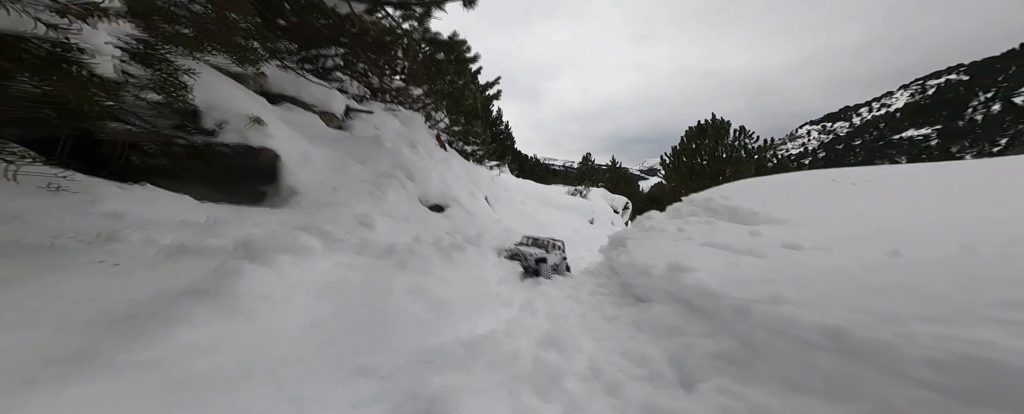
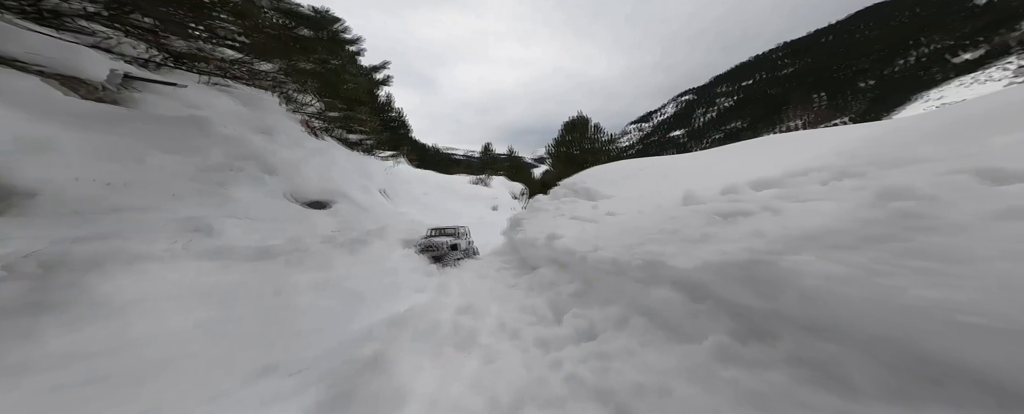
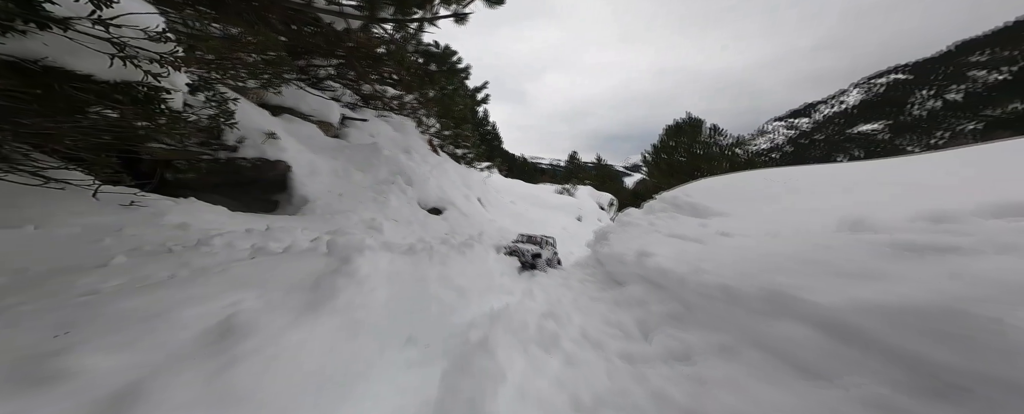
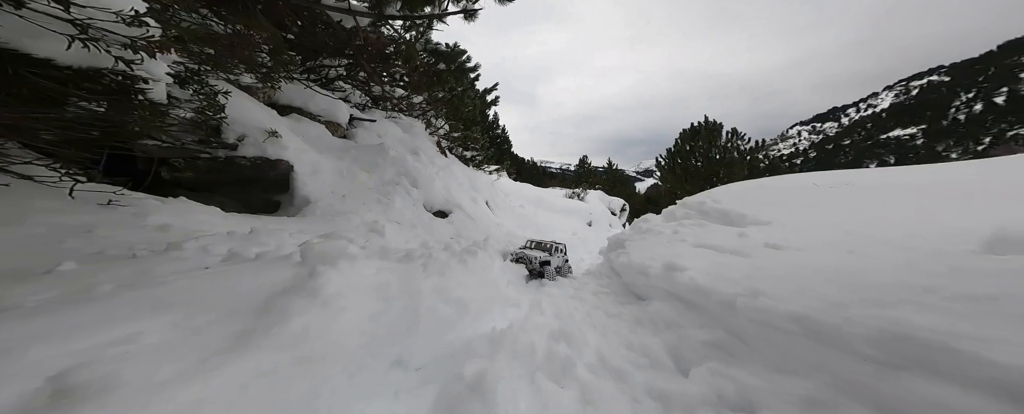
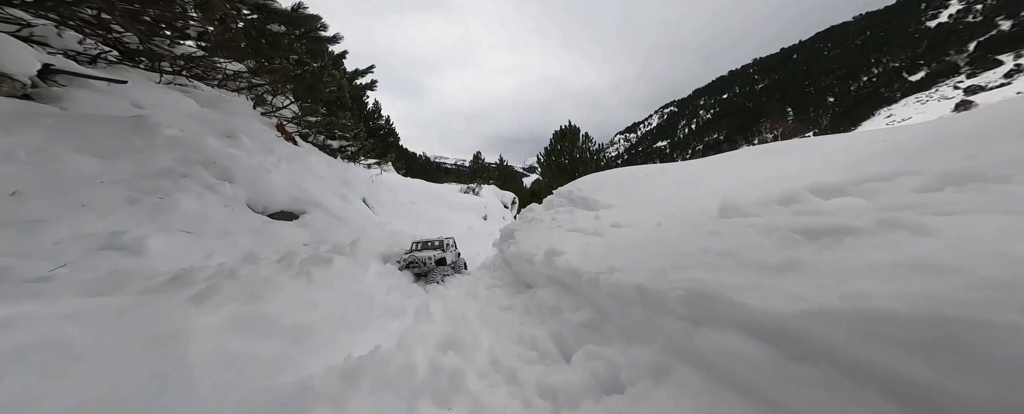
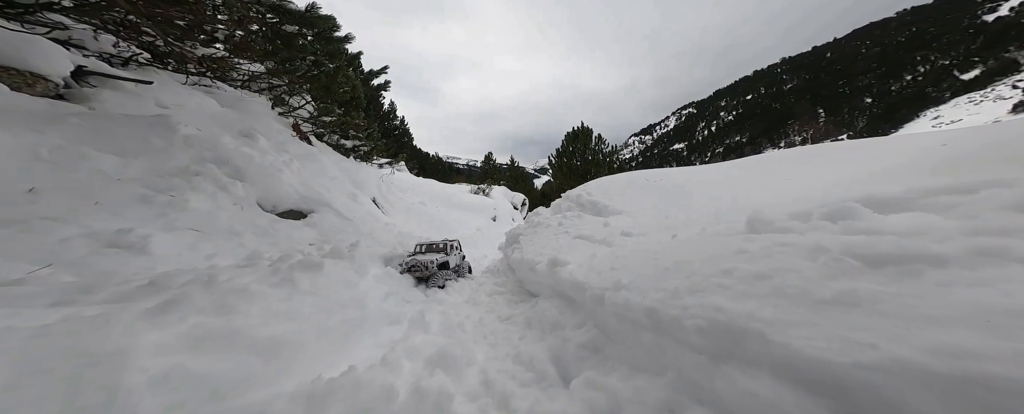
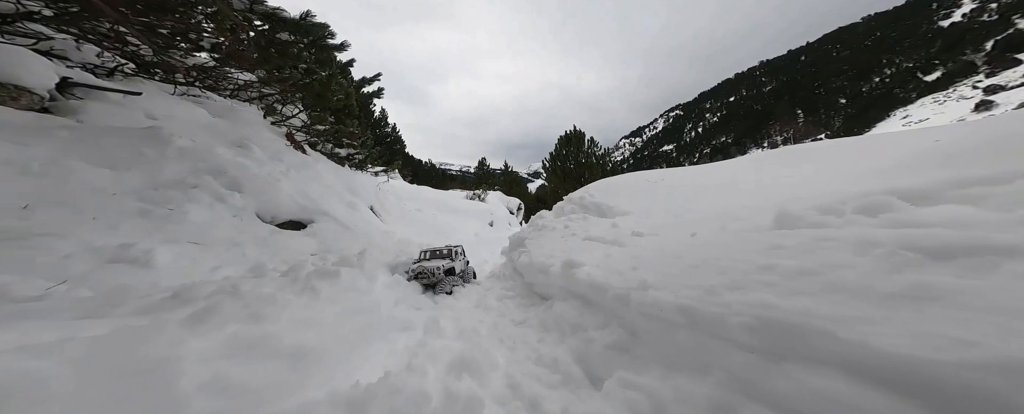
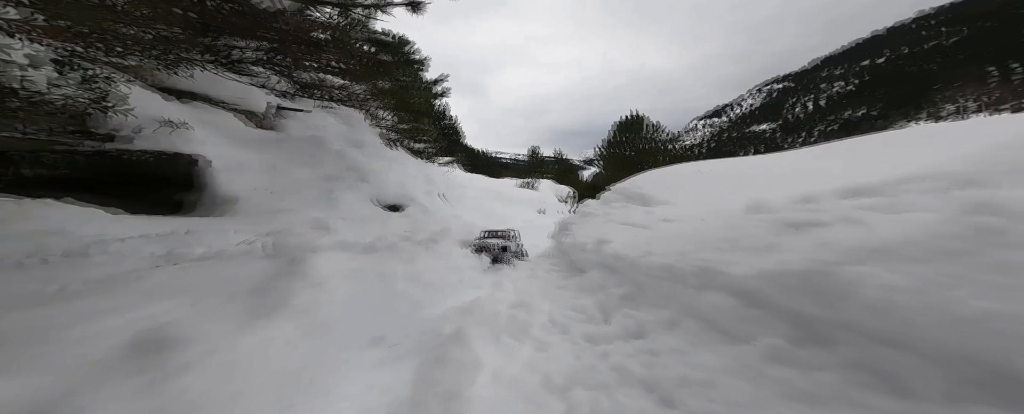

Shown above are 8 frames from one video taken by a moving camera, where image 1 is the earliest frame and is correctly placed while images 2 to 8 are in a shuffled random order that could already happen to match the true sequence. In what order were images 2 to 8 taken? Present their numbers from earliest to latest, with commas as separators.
4, 3, 8, 2, 5, 7, 6
